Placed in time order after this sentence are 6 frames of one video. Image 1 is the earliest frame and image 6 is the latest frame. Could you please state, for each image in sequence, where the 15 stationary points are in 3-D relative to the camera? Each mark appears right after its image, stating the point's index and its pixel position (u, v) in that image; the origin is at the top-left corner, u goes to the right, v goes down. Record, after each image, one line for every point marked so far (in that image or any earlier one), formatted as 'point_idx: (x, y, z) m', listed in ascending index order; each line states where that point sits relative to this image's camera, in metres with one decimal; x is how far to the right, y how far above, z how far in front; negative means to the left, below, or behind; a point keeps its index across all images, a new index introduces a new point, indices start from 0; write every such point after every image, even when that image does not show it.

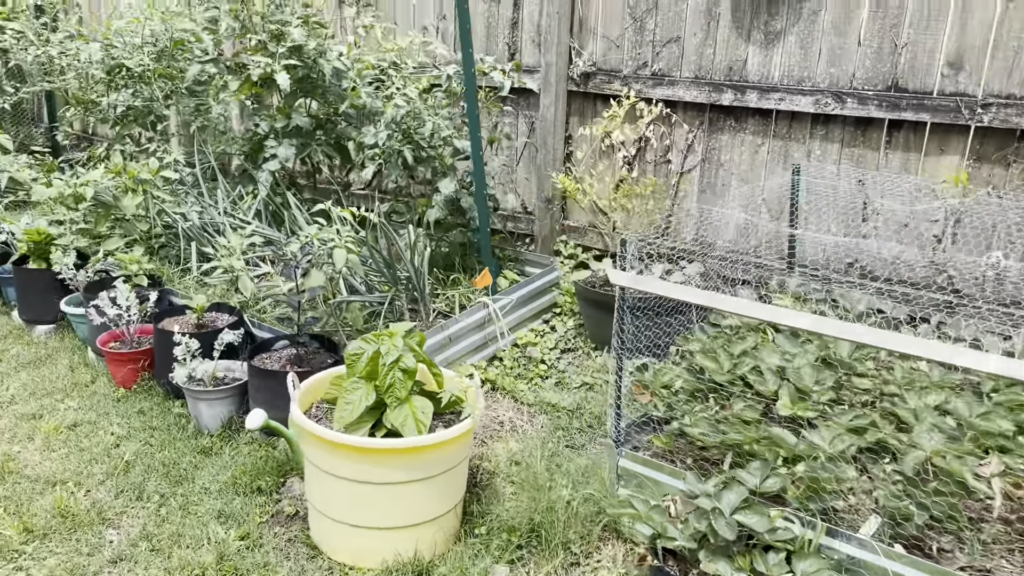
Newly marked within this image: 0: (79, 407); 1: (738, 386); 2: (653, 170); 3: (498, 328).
0: (-1.4, -0.4, +2.7) m
1: (+0.6, -0.2, +2.1) m
2: (+0.5, +0.4, +3.3) m
3: (0.0, -0.1, +2.9) m
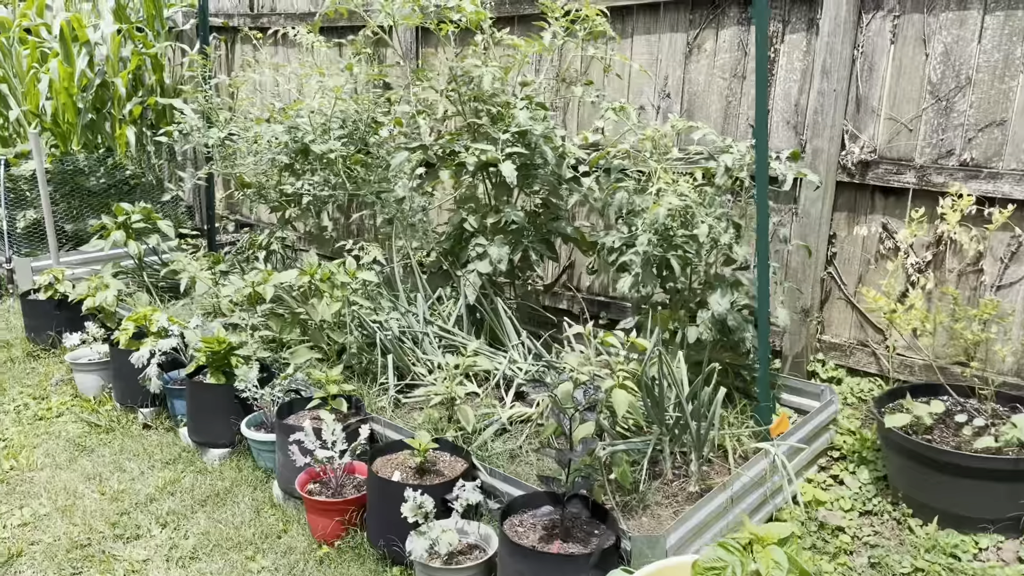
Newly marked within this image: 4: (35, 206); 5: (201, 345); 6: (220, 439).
0: (-0.6, -0.7, +2.2) m
1: (+1.3, -0.6, +1.4) m
2: (+1.4, 0.0, +2.6) m
3: (+0.7, -0.5, +2.3) m
4: (-2.5, +0.4, +4.5) m
5: (-1.0, -0.2, +2.7) m
6: (-1.0, -0.5, +2.8) m
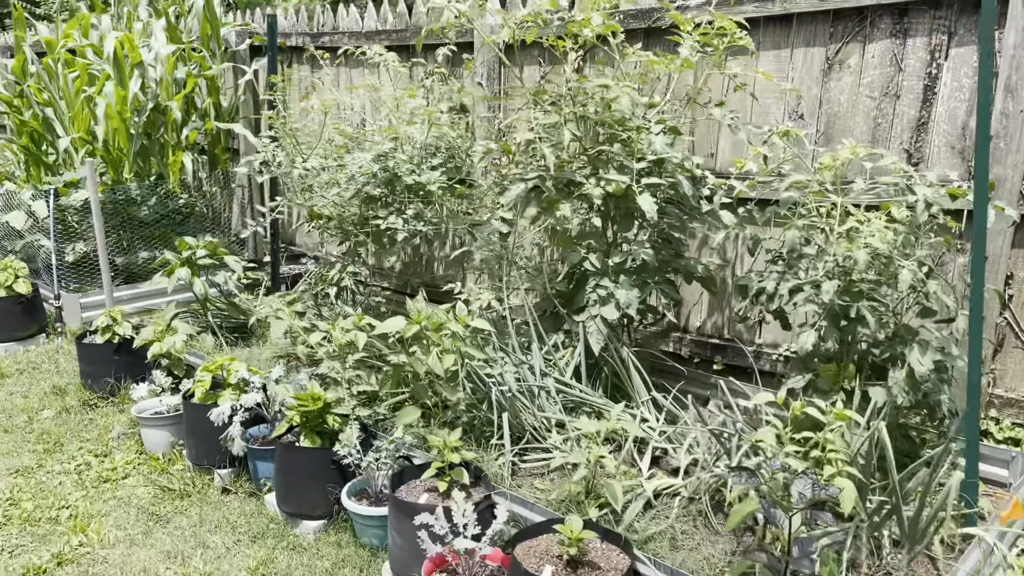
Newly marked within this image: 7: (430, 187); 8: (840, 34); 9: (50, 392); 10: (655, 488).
0: (-0.2, -0.9, +1.9) m
1: (+1.6, -0.7, +1.0) m
2: (+1.7, -0.1, +2.3) m
3: (+1.1, -0.6, +1.9) m
4: (-2.1, +0.2, +4.2) m
5: (-0.6, -0.3, +2.4) m
6: (-0.6, -0.6, +2.5) m
7: (-0.3, +0.4, +3.1) m
8: (+1.0, +0.8, +2.7) m
9: (-1.9, -0.4, +3.6) m
10: (+0.4, -0.5, +2.1) m
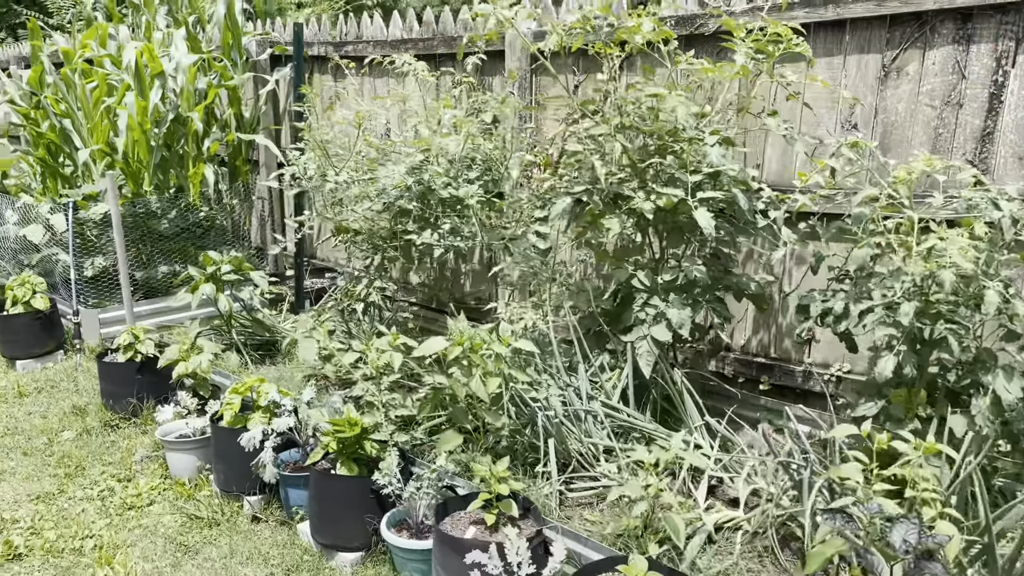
0: (-0.1, -0.9, +1.7) m
1: (+1.7, -0.7, +0.9) m
2: (+1.9, -0.2, +2.1) m
3: (+1.2, -0.7, +1.8) m
4: (-2.0, +0.2, +4.1) m
5: (-0.5, -0.4, +2.3) m
6: (-0.4, -0.7, +2.3) m
7: (-0.2, +0.3, +3.0) m
8: (+1.2, +0.8, +2.6) m
9: (-1.8, -0.5, +3.4) m
10: (+0.5, -0.6, +2.0) m
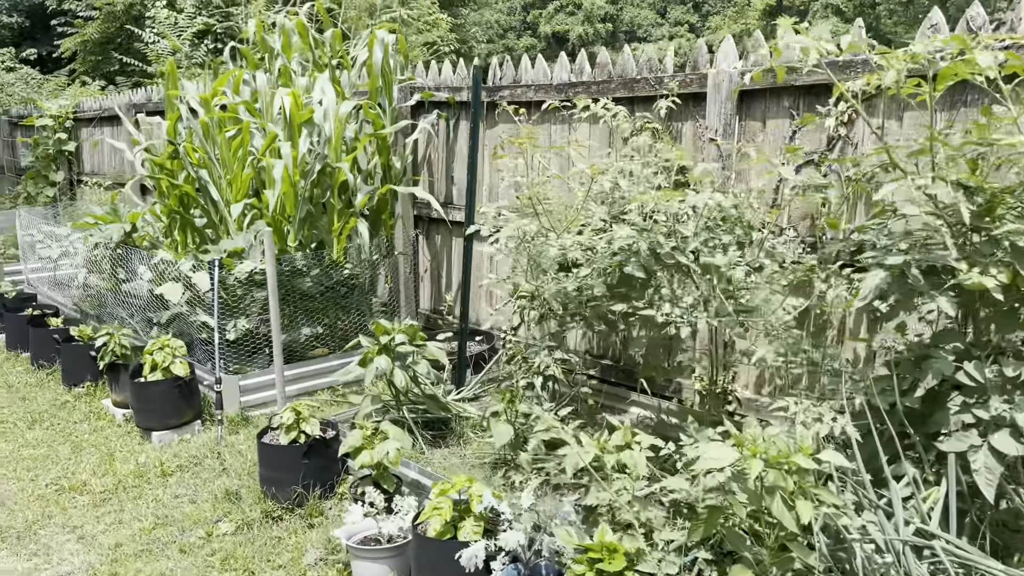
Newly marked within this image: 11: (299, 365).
0: (+0.5, -1.1, +1.2) m
1: (+2.3, -0.9, +0.3) m
2: (+2.5, -0.4, +1.6) m
3: (+1.9, -0.9, +1.2) m
4: (-1.2, -0.1, +3.8) m
5: (+0.2, -0.6, +1.8) m
6: (+0.2, -0.9, +1.9) m
7: (+0.6, +0.1, +2.5) m
8: (+1.9, +0.5, +2.1) m
9: (-1.0, -0.8, +3.1) m
10: (+1.1, -0.8, +1.5) m
11: (-1.0, -0.4, +4.0) m
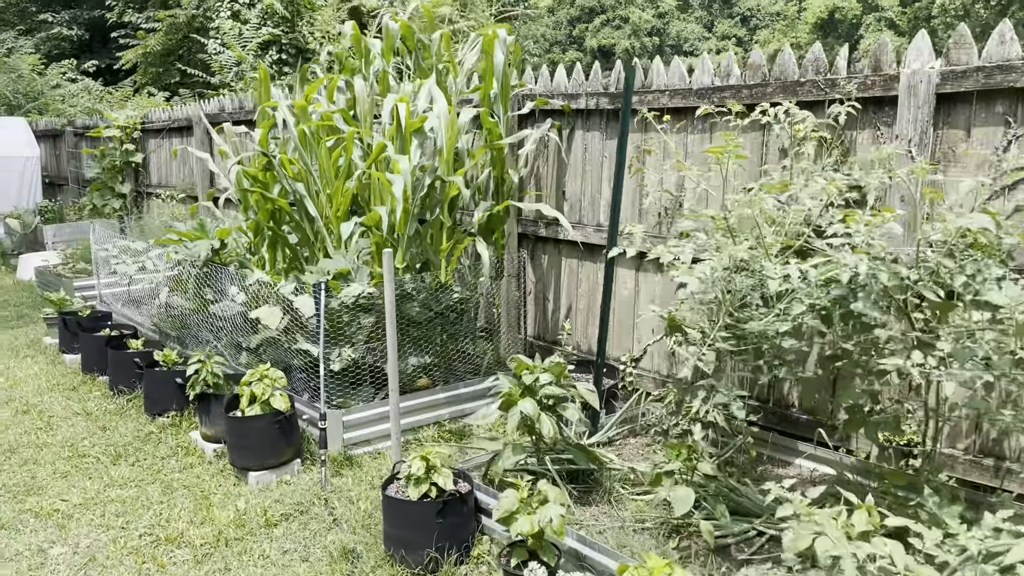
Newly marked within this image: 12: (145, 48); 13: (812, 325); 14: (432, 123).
0: (+0.9, -1.2, +0.8) m
1: (+2.7, -1.0, -0.2) m
2: (+3.0, -0.5, +1.0) m
3: (+2.3, -1.0, +0.7) m
4: (-0.6, -0.2, +3.4) m
5: (+0.6, -0.7, +1.4) m
6: (+0.7, -1.0, +1.4) m
7: (+1.0, 0.0, +2.1) m
8: (+2.3, +0.4, +1.6) m
9: (-0.5, -0.8, +2.7) m
10: (+1.6, -0.8, +1.0) m
11: (-0.4, -0.5, +3.6) m
12: (-5.7, +3.7, +13.1) m
13: (+0.8, -0.1, +2.3) m
14: (-0.3, +0.7, +3.5) m
